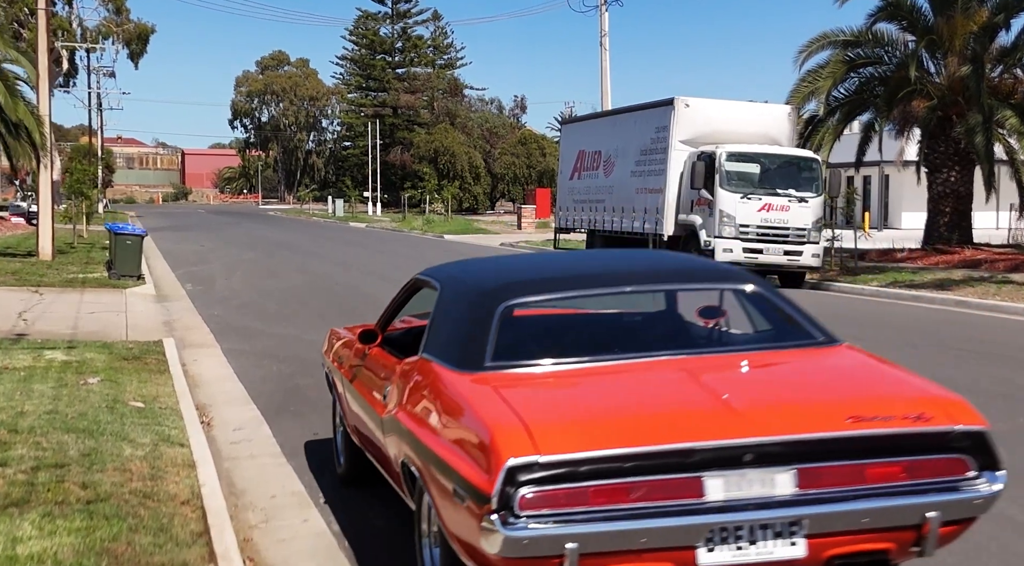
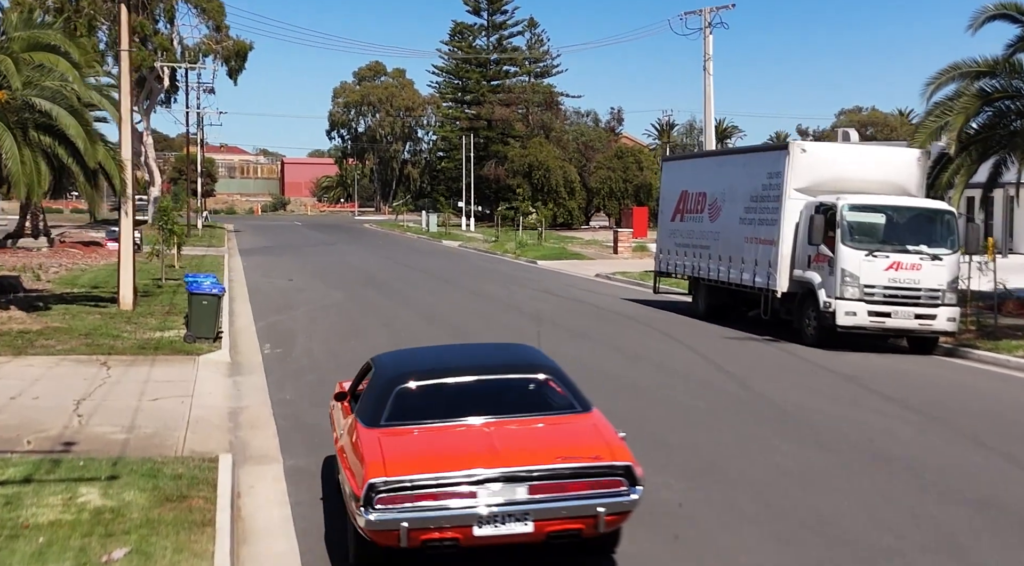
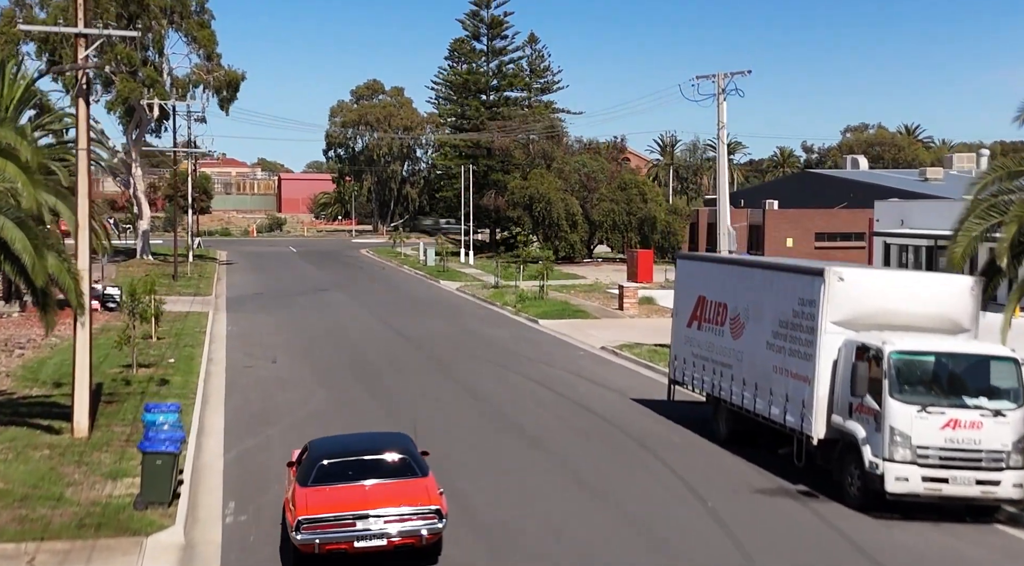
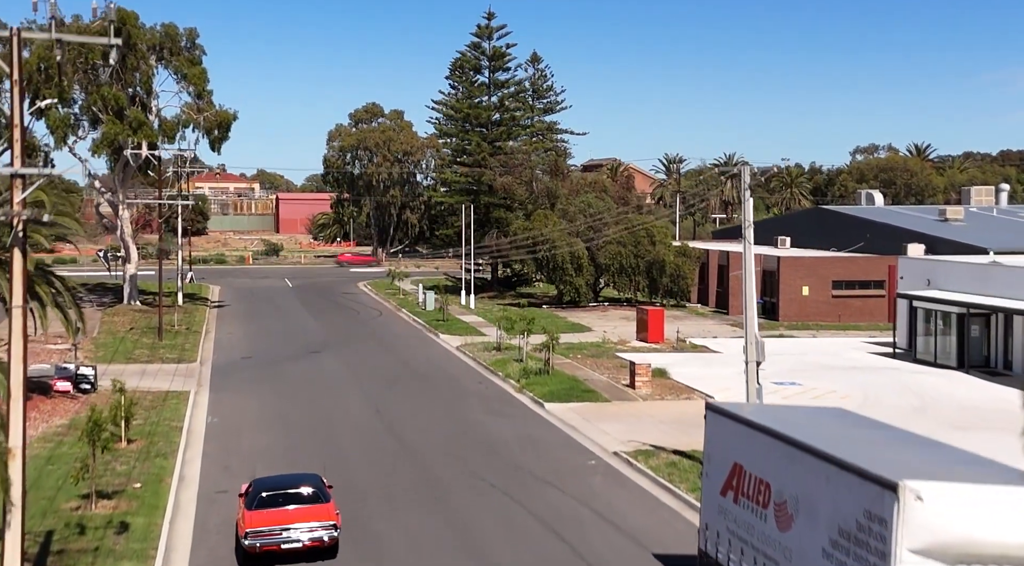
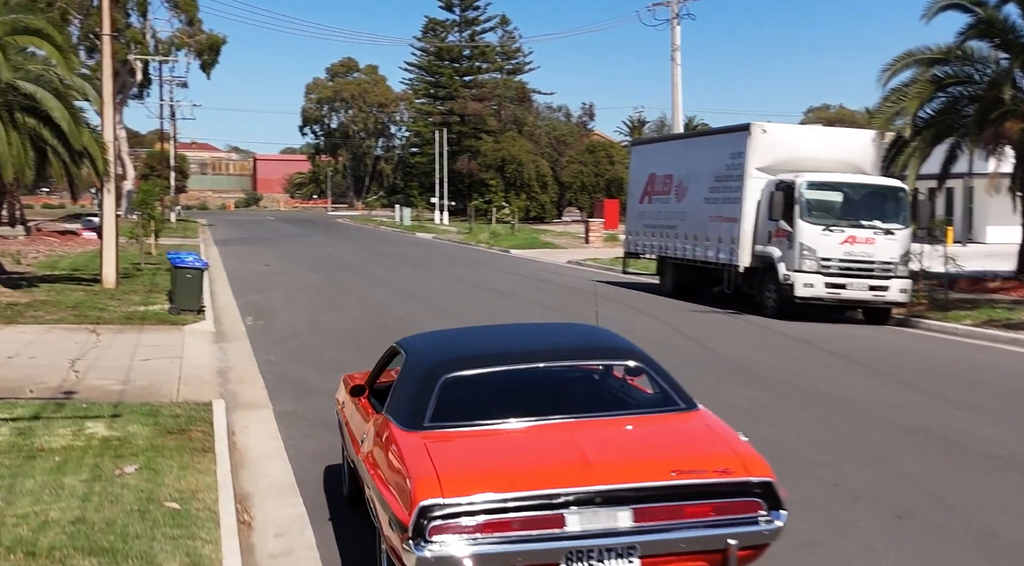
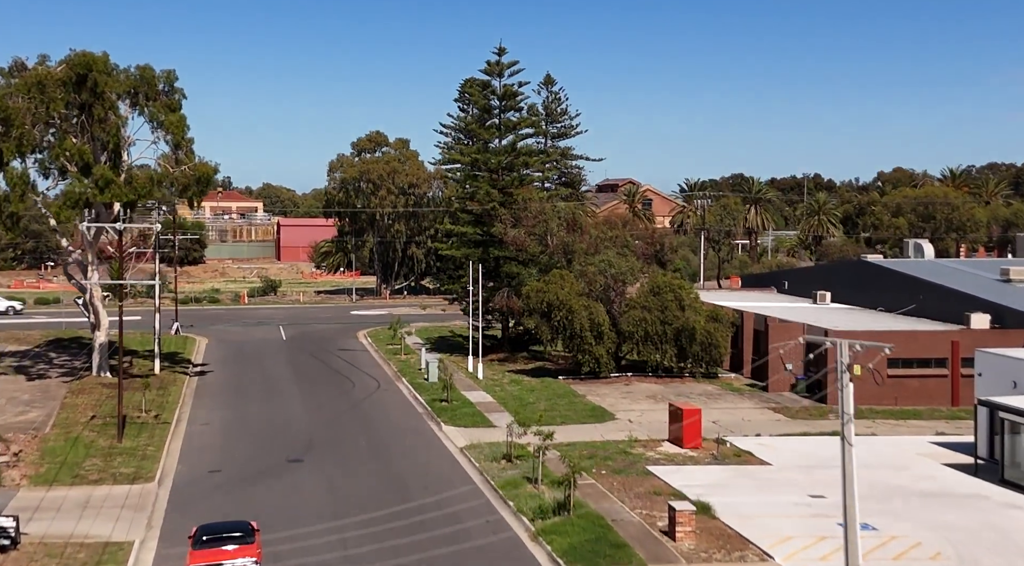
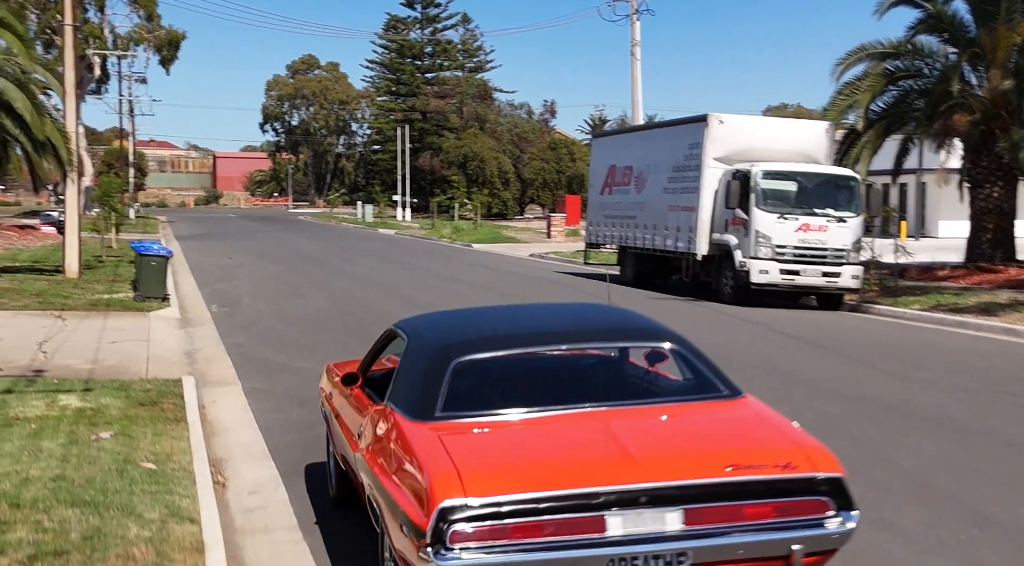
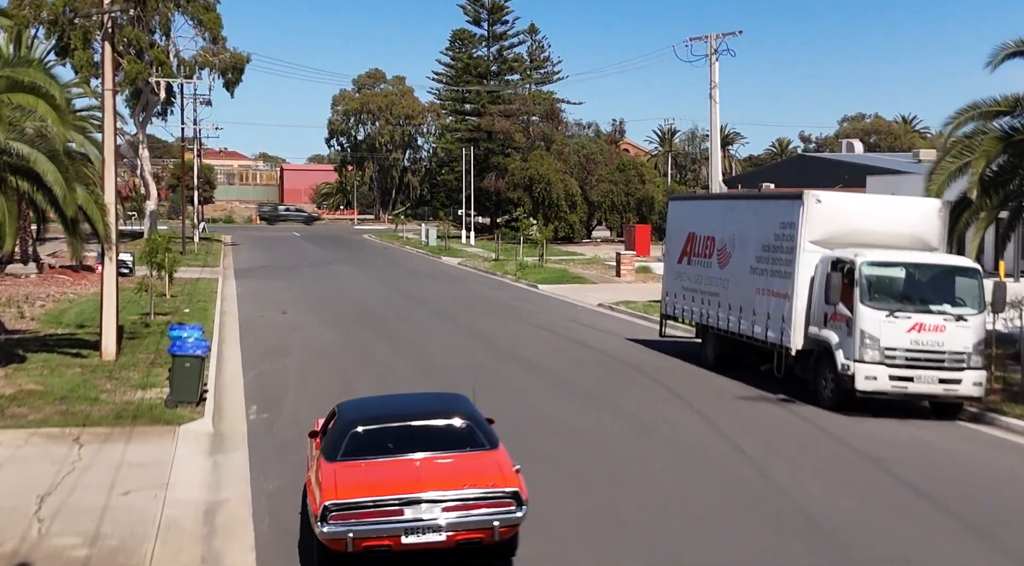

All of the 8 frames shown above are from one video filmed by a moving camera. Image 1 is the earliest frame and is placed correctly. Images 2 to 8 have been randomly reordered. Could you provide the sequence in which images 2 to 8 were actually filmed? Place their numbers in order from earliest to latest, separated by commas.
7, 5, 2, 8, 3, 4, 6
